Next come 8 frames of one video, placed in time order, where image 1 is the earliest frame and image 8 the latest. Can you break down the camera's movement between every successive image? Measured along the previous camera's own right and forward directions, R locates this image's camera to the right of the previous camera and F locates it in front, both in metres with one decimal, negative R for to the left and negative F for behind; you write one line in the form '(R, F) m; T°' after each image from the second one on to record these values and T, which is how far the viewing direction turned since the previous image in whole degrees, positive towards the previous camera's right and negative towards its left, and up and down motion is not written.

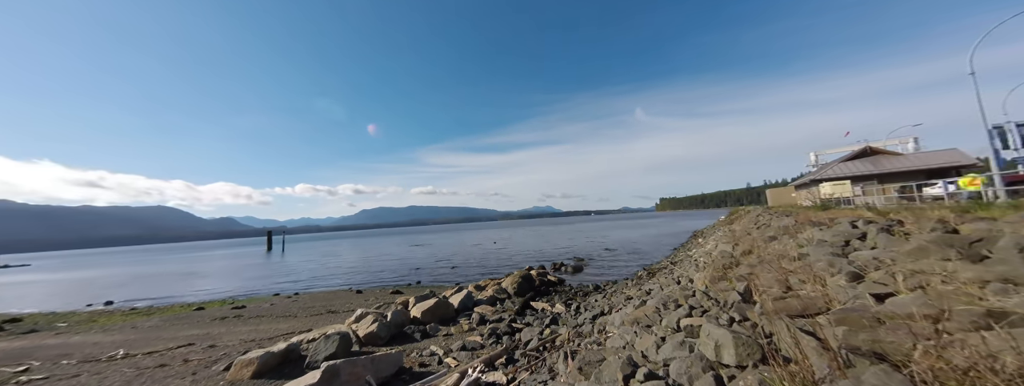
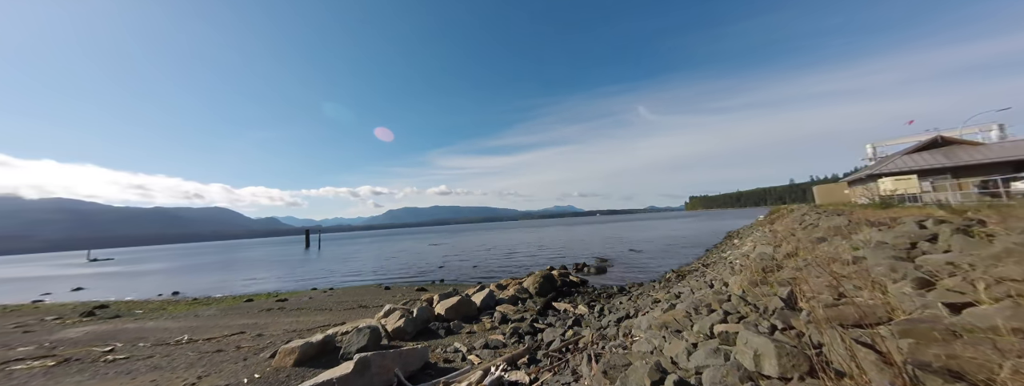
(+0.4, -0.1) m; -6°
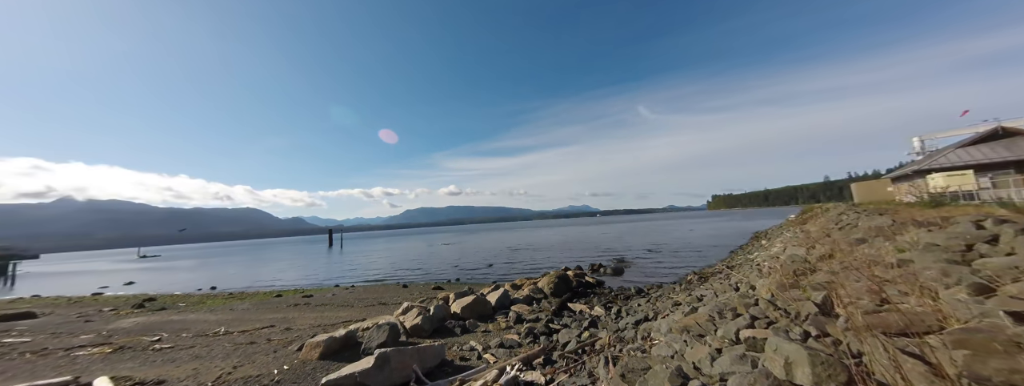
(+0.3, 0.0) m; -4°
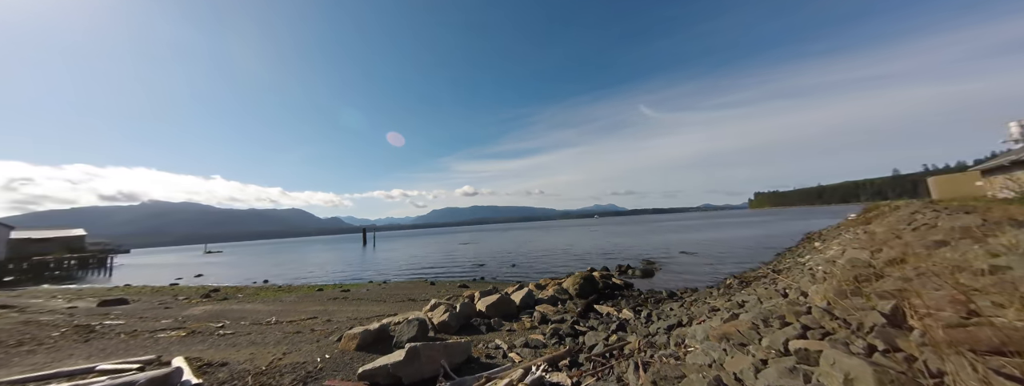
(+0.5, 0.0) m; -6°
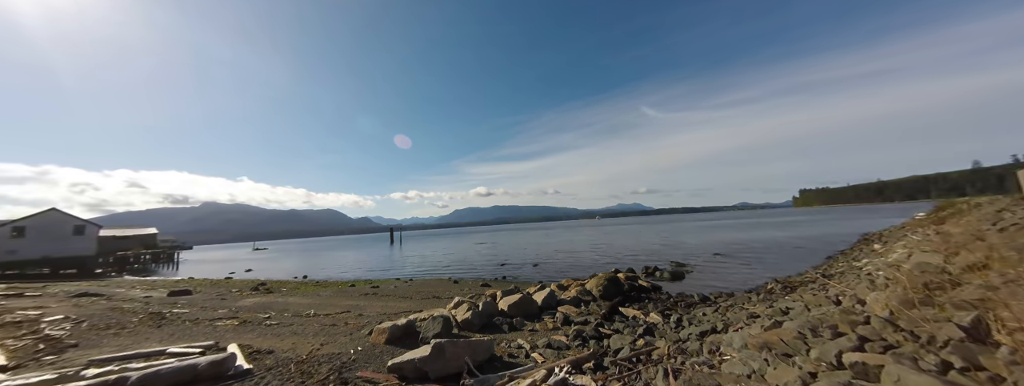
(+0.4, 0.0) m; -6°
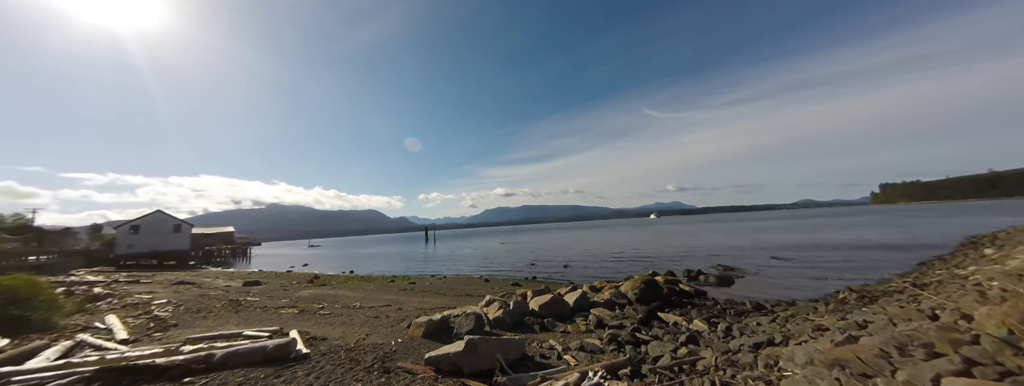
(+0.5, +0.2) m; -8°
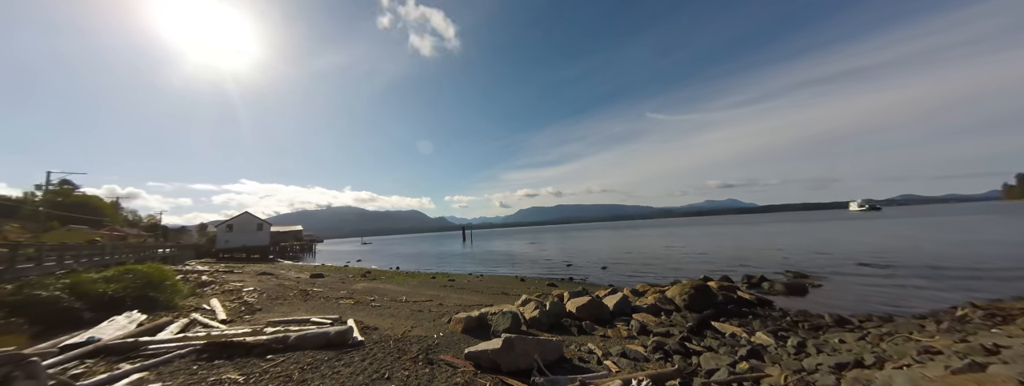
(+0.6, +0.3) m; -9°
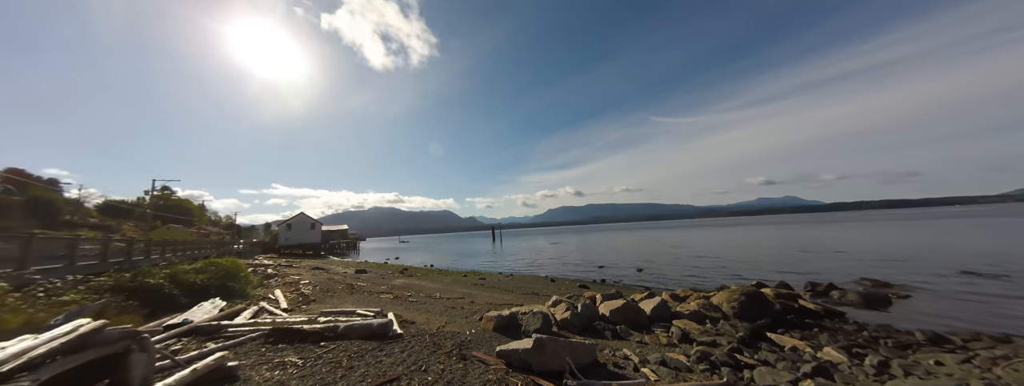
(+0.3, 0.0) m; -7°
